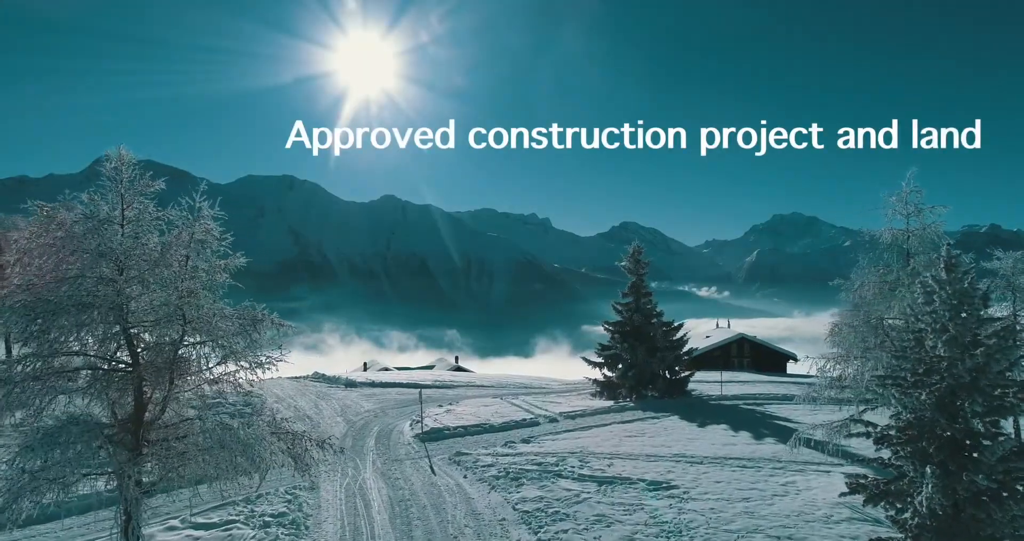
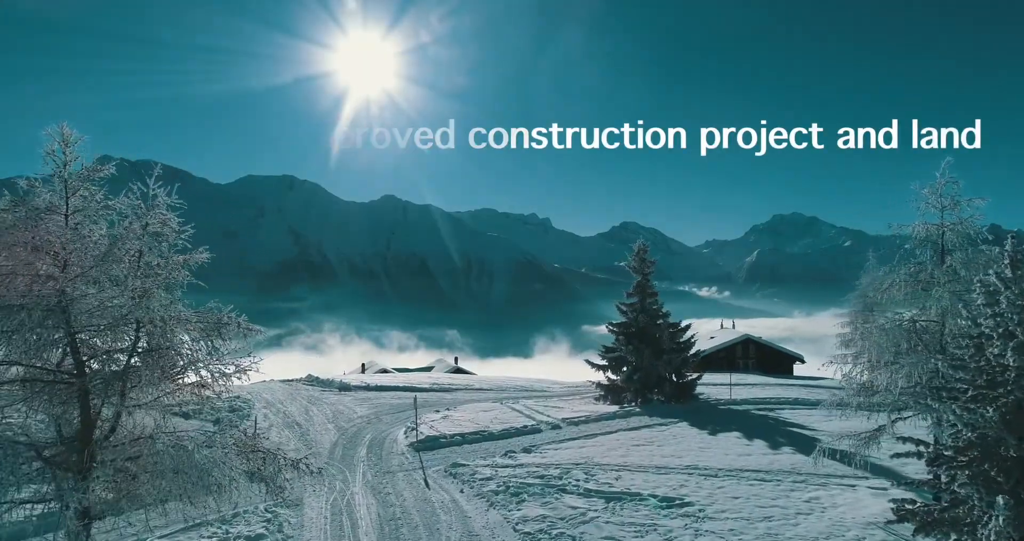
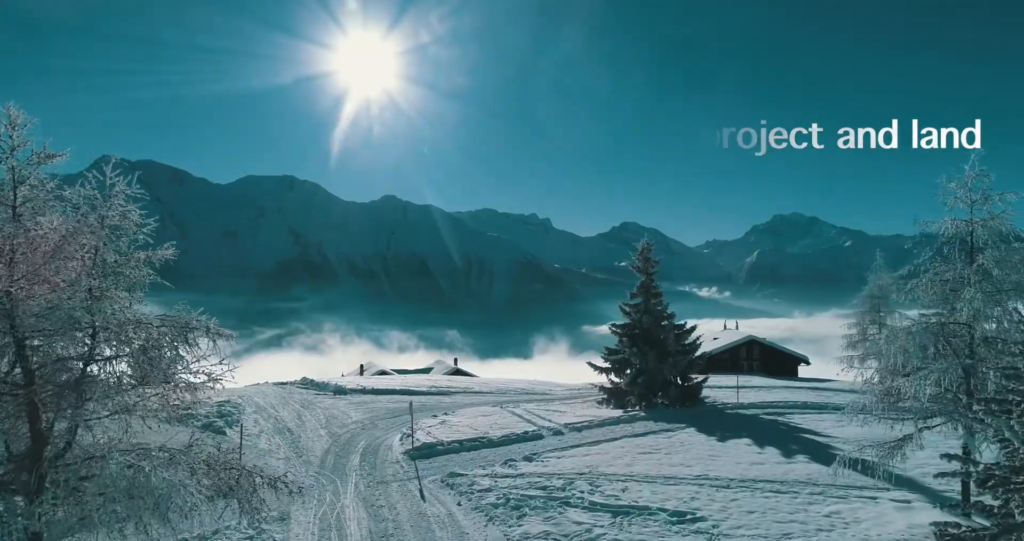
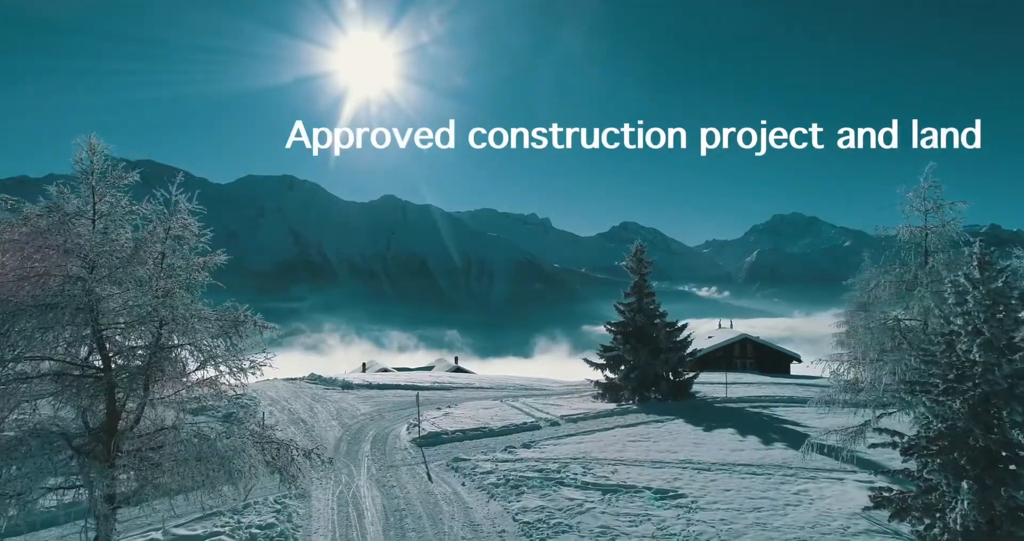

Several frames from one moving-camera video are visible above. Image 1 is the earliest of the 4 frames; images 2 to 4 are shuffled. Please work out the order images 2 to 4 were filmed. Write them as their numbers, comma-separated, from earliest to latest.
4, 2, 3
